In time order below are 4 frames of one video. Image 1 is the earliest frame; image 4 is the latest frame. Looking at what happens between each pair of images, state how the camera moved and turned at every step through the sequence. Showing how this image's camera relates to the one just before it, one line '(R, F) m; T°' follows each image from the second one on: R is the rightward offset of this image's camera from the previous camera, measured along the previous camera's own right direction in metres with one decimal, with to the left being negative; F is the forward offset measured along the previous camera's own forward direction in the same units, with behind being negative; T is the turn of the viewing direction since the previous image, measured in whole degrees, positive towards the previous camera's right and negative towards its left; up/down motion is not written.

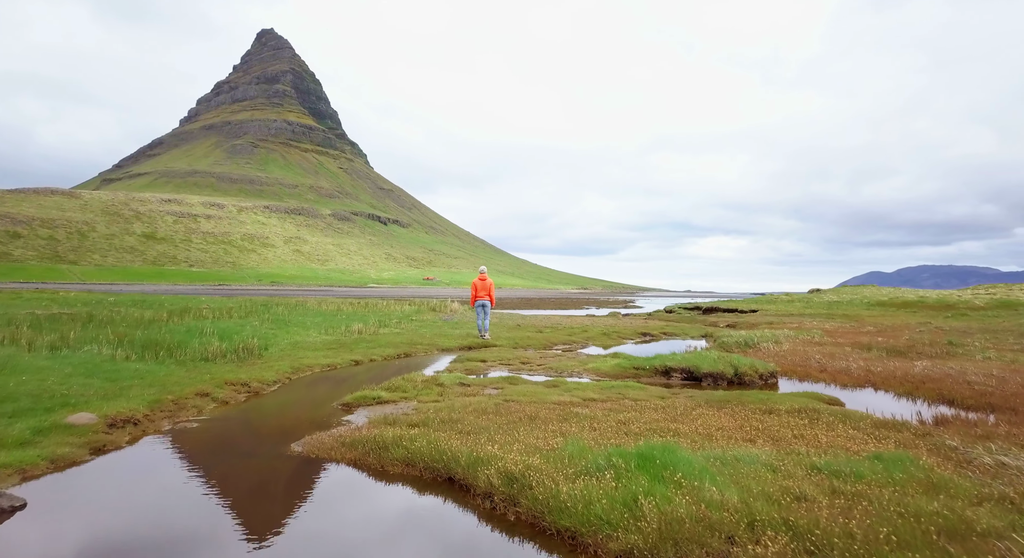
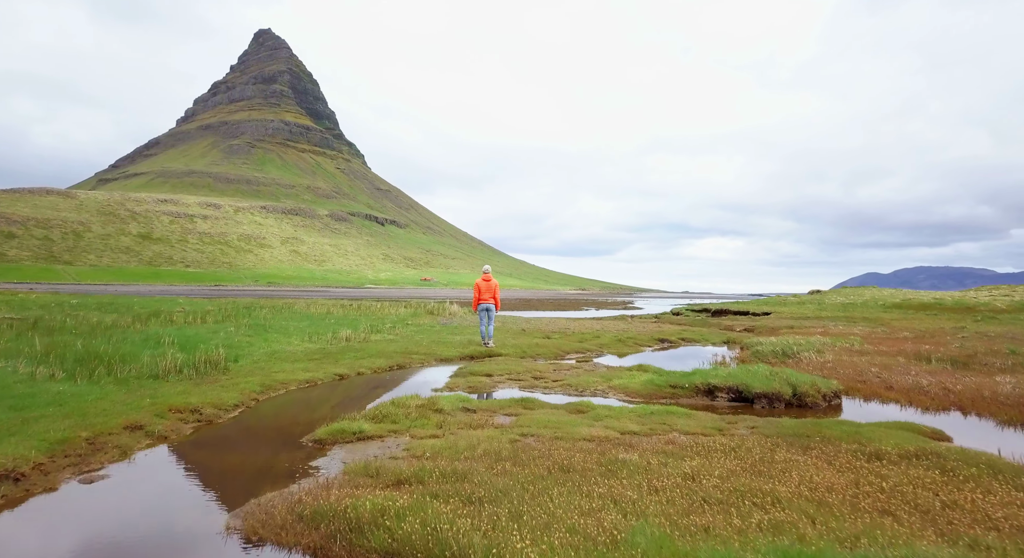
(-0.4, +2.9) m; 0°
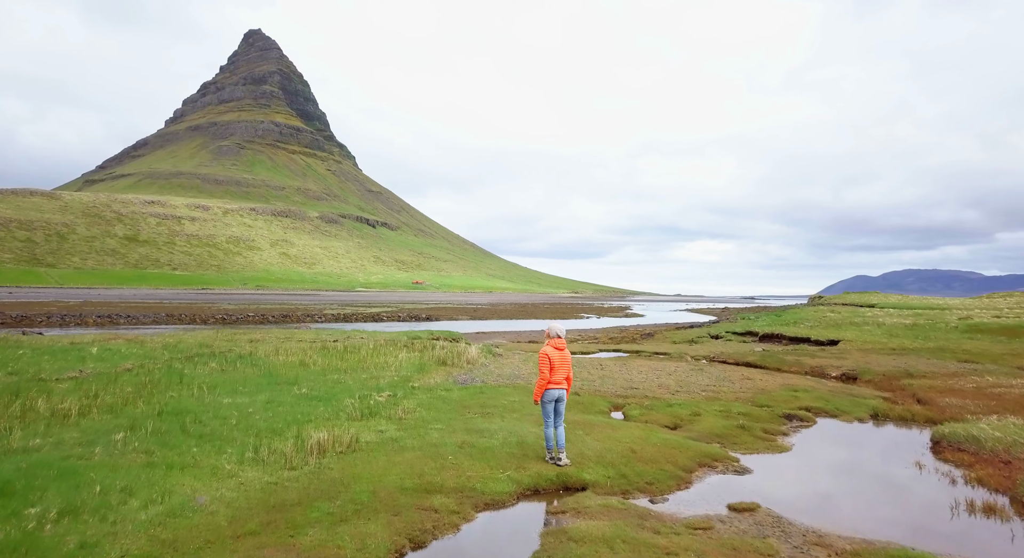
(-2.5, +9.9) m; +1°
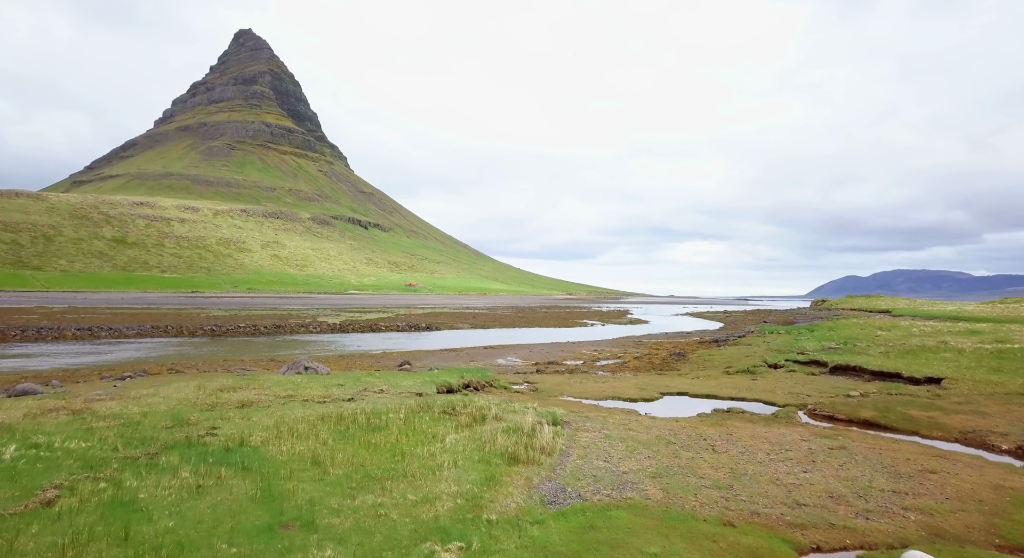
(-3.8, +8.2) m; +1°
